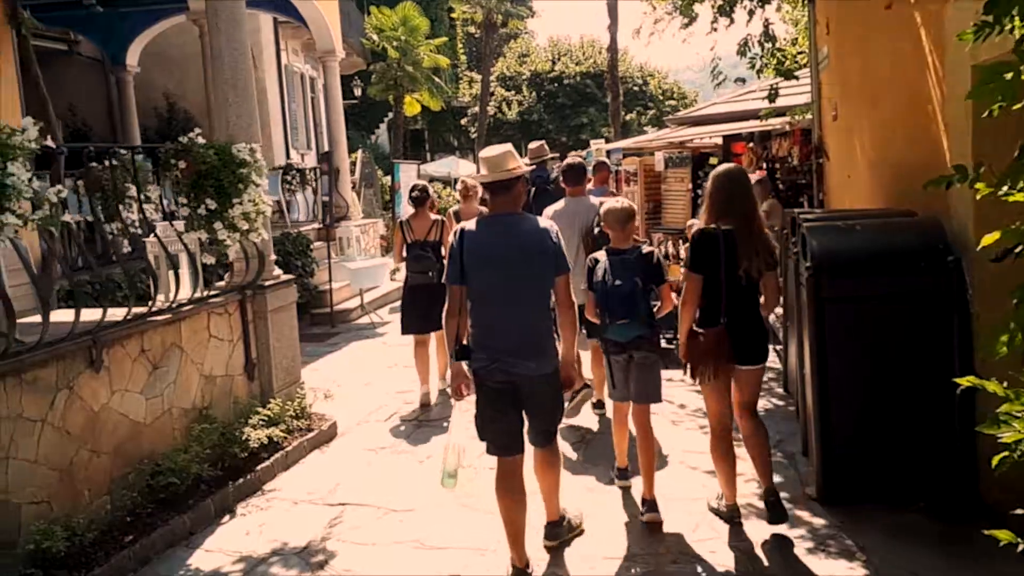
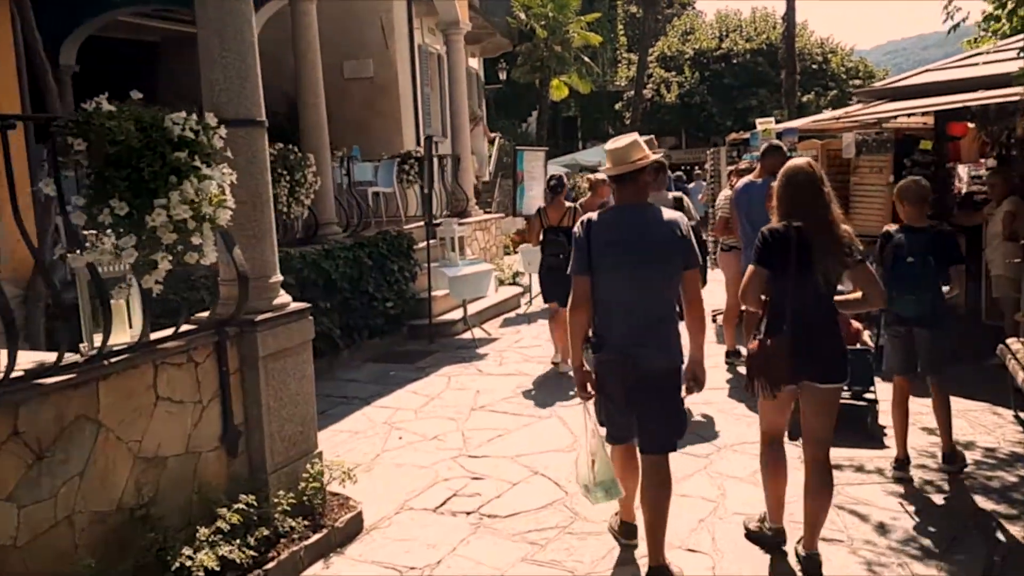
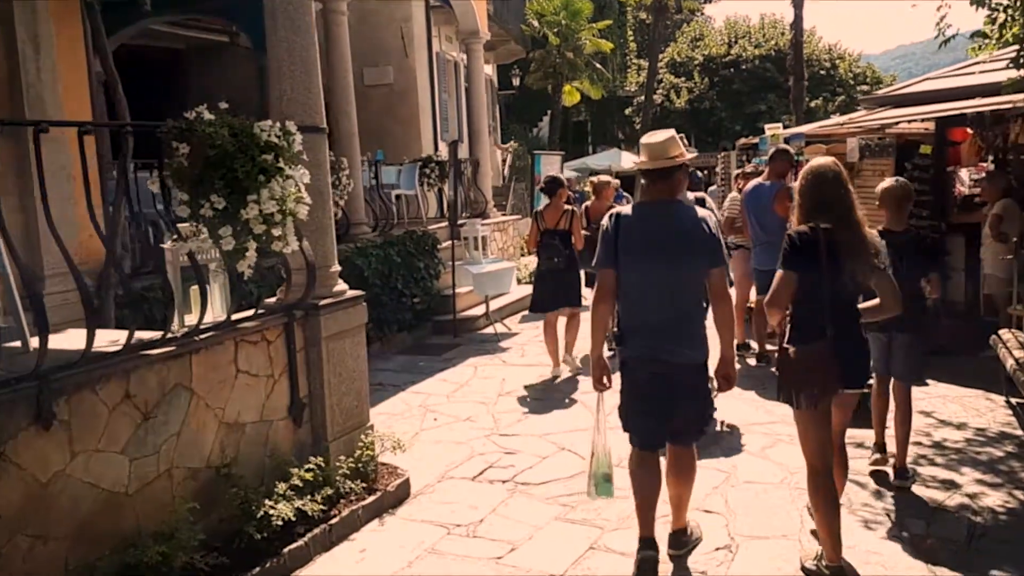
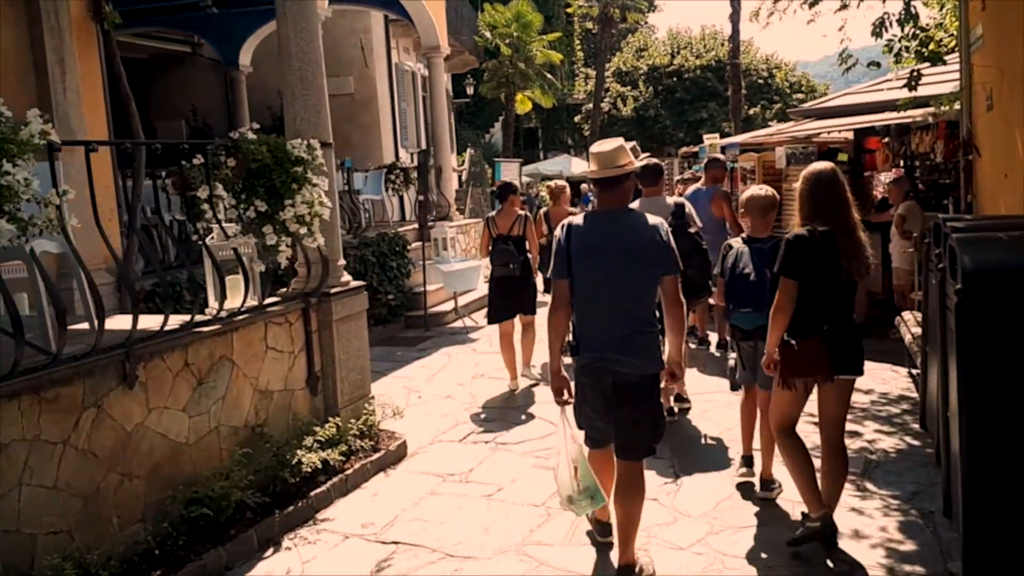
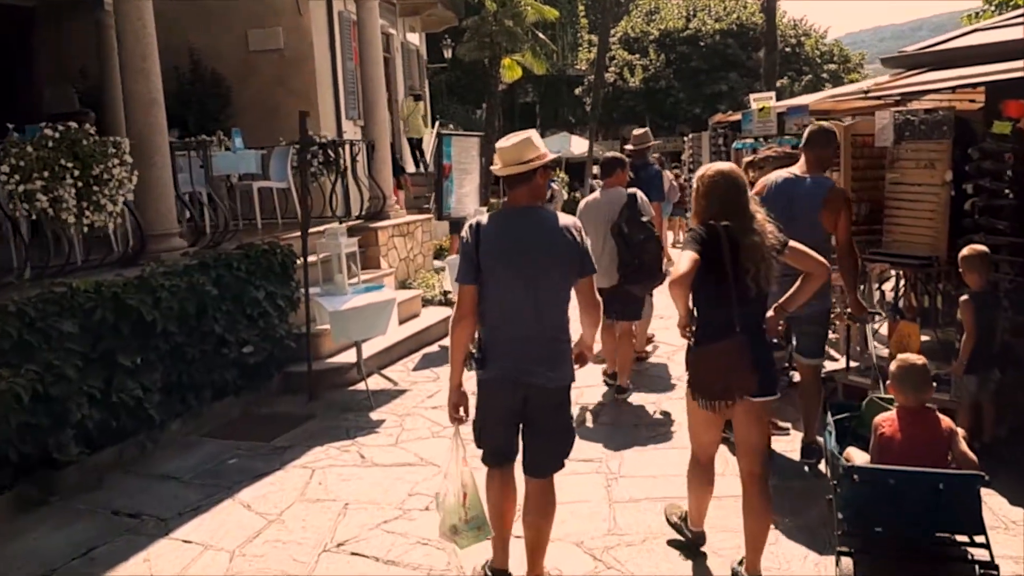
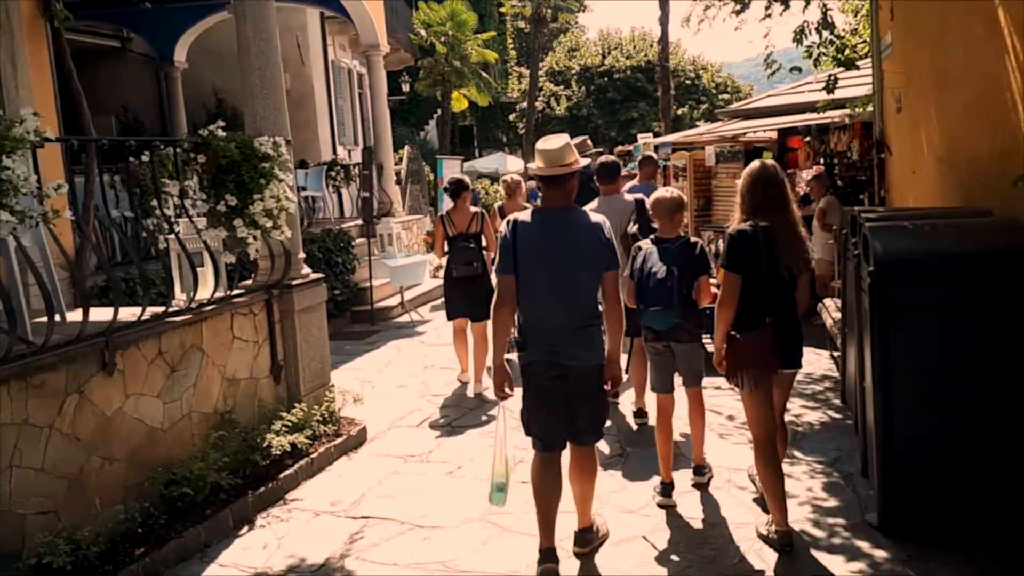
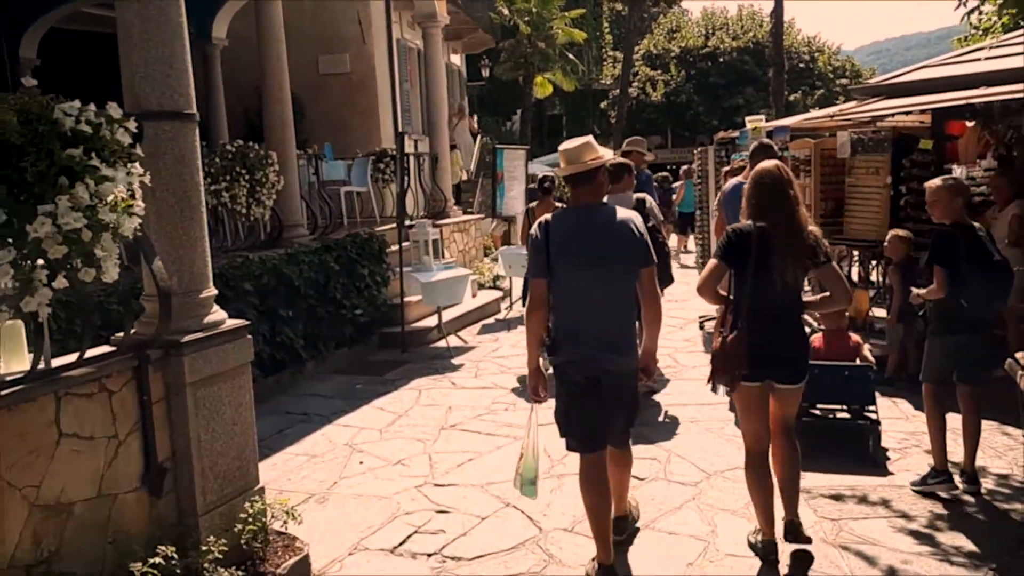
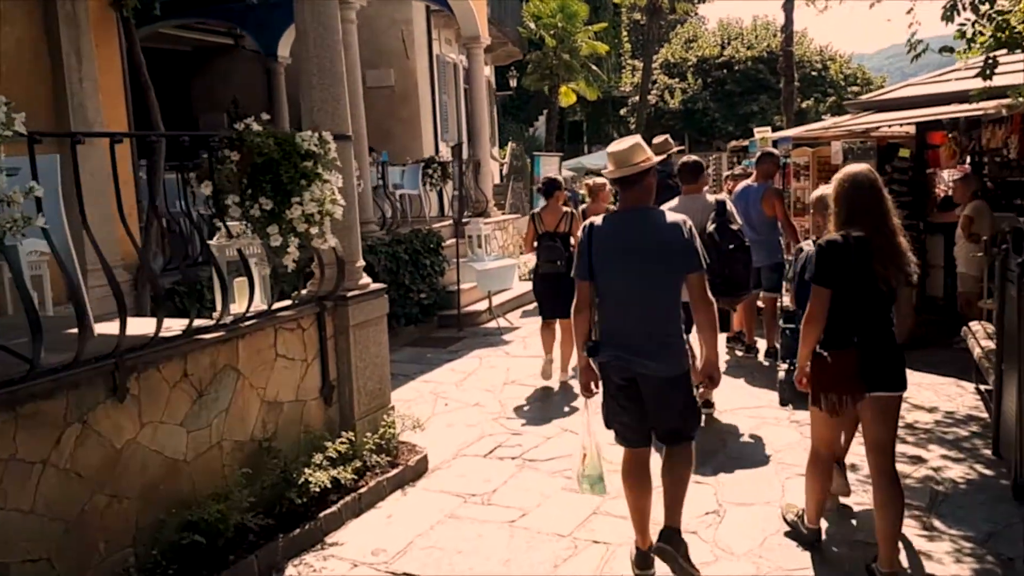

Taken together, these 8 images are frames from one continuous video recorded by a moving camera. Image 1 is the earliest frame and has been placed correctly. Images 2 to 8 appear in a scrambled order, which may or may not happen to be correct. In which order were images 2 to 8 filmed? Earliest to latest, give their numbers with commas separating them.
6, 4, 8, 3, 2, 7, 5
